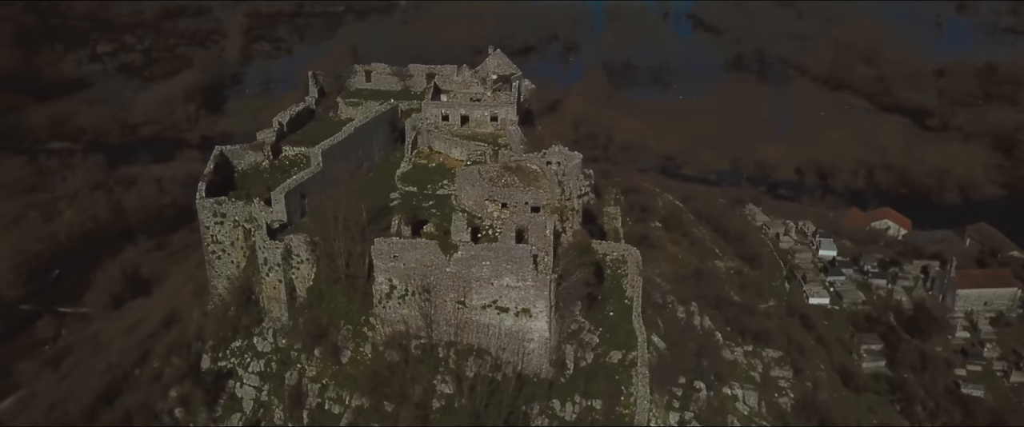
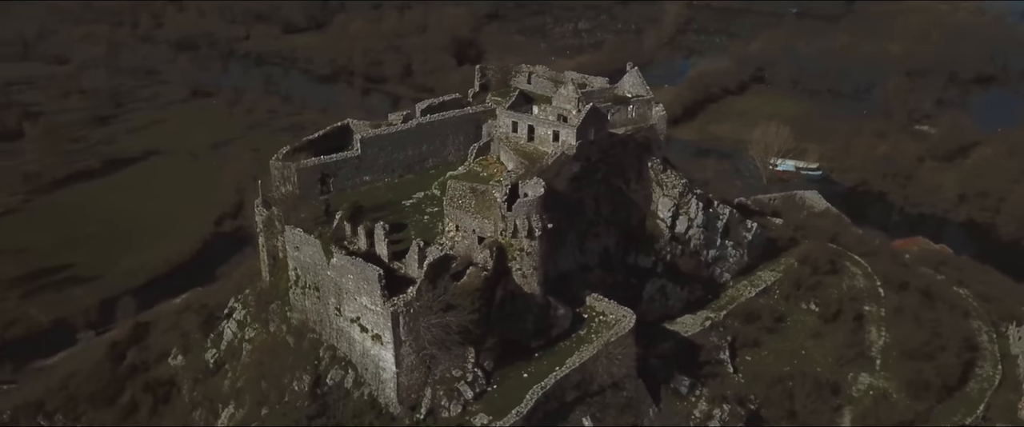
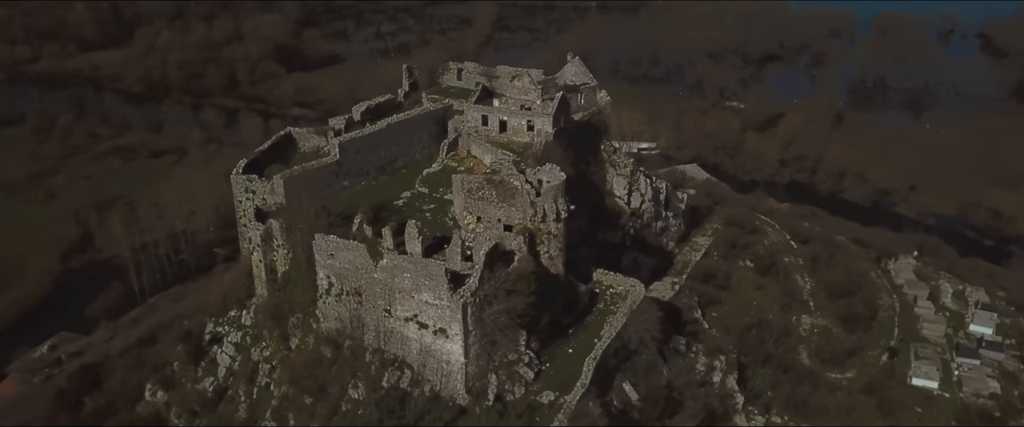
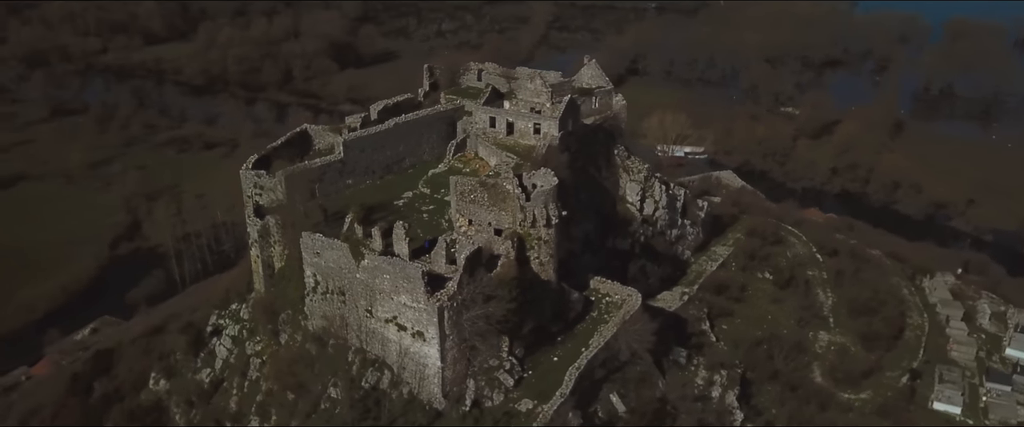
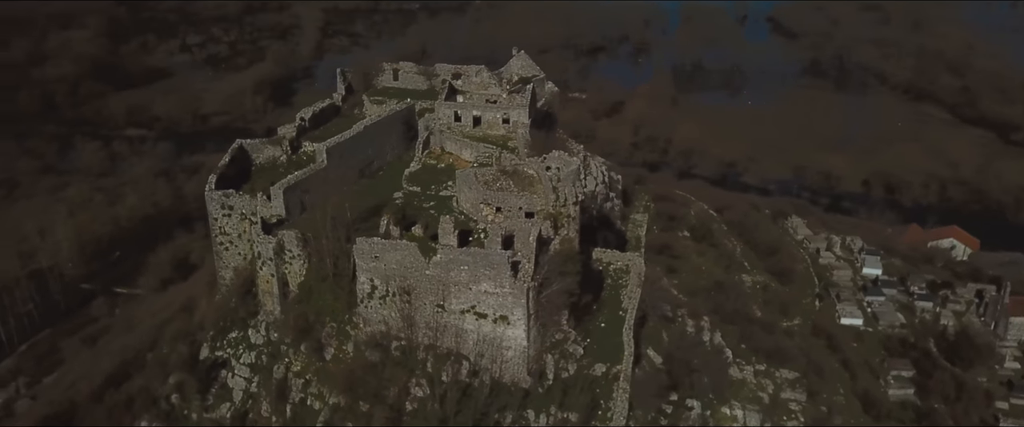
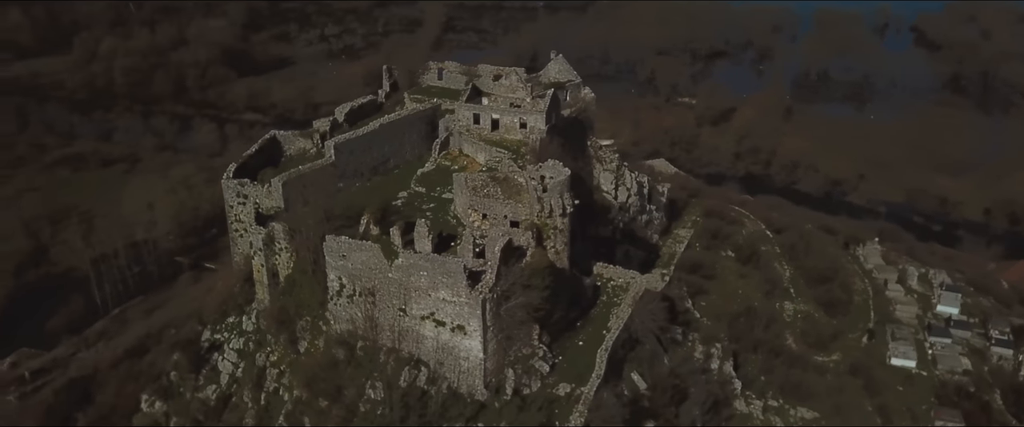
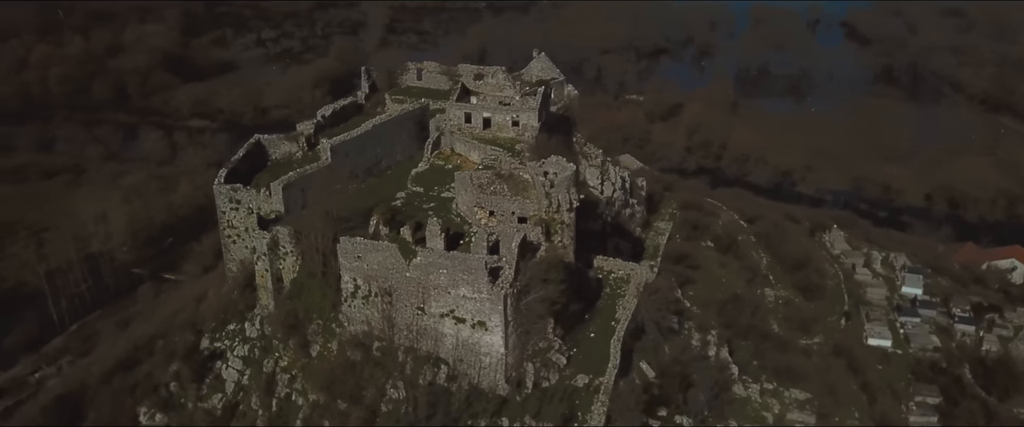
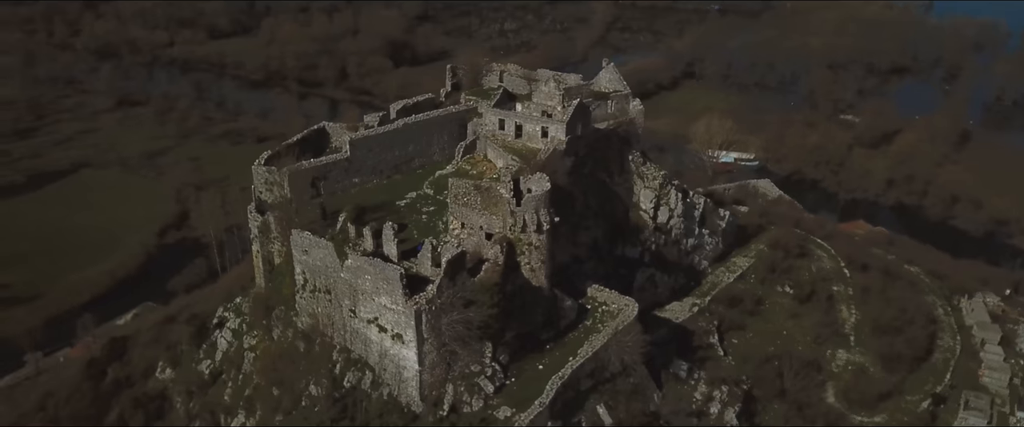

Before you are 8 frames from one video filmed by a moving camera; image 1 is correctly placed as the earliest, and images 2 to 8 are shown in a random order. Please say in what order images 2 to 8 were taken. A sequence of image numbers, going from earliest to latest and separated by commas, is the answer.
5, 7, 6, 3, 4, 8, 2
